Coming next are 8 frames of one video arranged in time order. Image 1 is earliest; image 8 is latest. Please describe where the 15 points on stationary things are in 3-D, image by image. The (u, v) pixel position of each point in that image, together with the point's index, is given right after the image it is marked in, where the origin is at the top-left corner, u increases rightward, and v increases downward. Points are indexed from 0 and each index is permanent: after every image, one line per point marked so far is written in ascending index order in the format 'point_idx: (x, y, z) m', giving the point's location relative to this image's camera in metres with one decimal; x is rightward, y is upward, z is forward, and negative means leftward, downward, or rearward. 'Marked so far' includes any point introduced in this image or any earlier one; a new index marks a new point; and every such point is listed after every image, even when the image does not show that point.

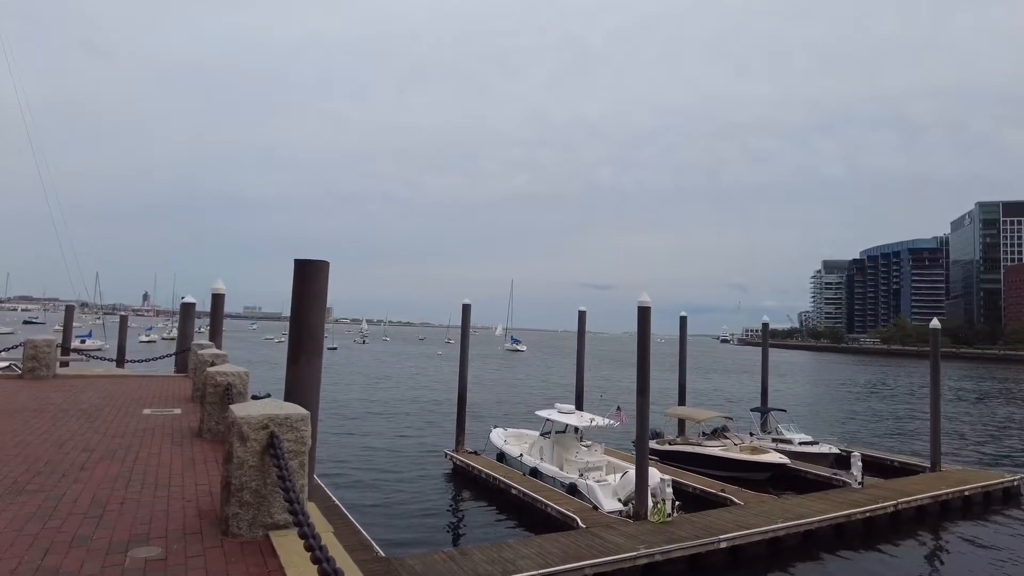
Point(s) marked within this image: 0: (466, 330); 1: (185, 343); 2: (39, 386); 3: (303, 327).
0: (-1.3, -1.2, +18.0) m
1: (-9.4, -1.5, +18.0) m
2: (-6.6, -1.4, +8.8) m
3: (-2.4, -0.4, +7.2) m
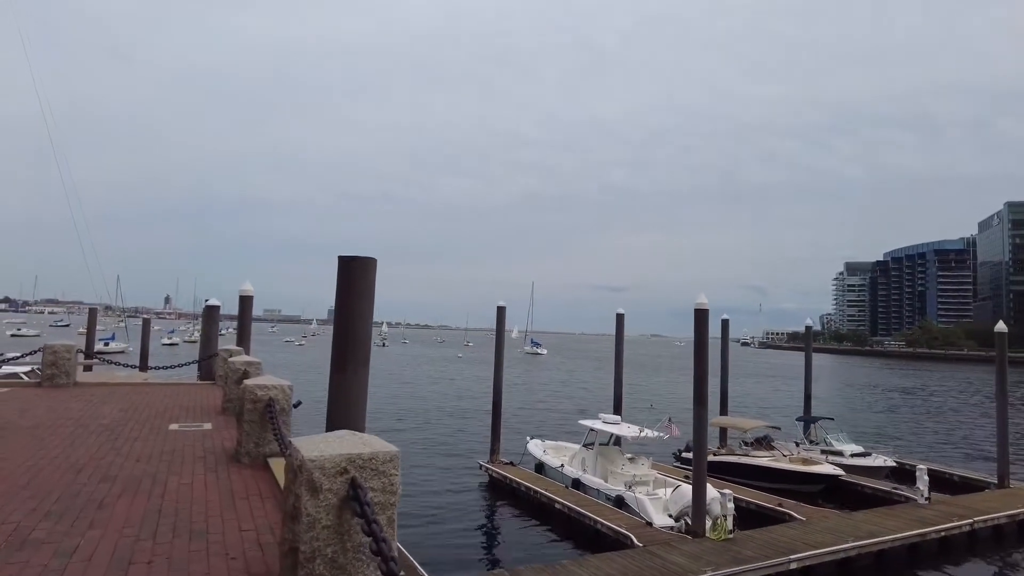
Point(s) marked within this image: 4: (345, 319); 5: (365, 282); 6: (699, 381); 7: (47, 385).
0: (-0.3, -1.3, +17.1) m
1: (-8.4, -1.6, +17.4) m
2: (-5.8, -1.4, +8.1) m
3: (-1.7, -0.4, +6.4) m
4: (-1.7, -0.3, +6.5) m
5: (-1.5, +0.1, +6.5) m
6: (+3.5, -1.8, +11.9) m
7: (-6.7, -1.4, +9.0) m
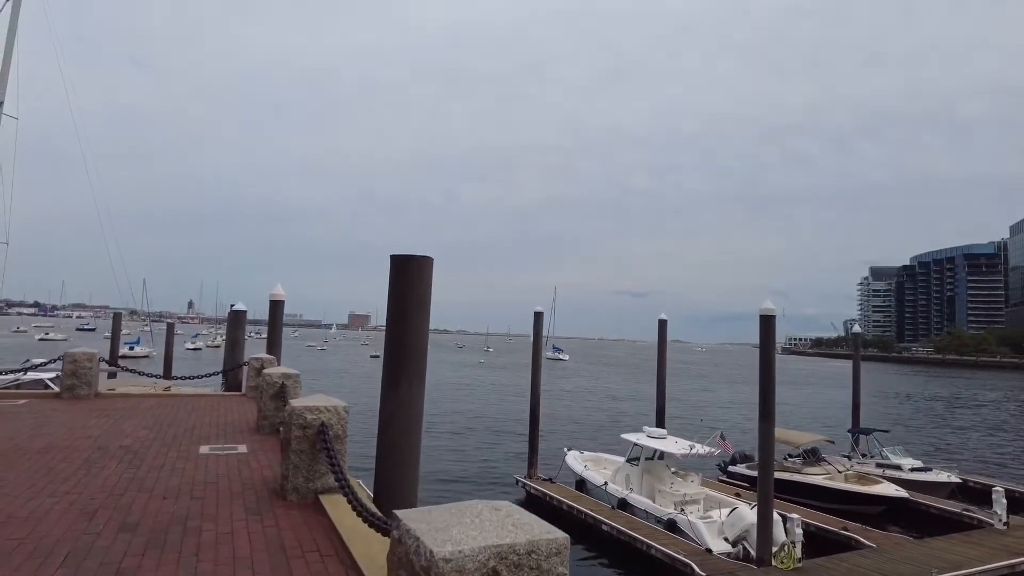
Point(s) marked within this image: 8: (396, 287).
0: (+0.7, -1.4, +16.2) m
1: (-7.4, -1.7, +16.7) m
2: (-5.1, -1.4, +7.4) m
3: (-1.0, -0.4, +5.6) m
4: (-1.0, -0.3, +5.6) m
5: (-0.9, +0.1, +5.7) m
6: (+4.4, -1.9, +10.9) m
7: (-5.9, -1.5, +8.4) m
8: (-1.1, 0.0, +5.7) m
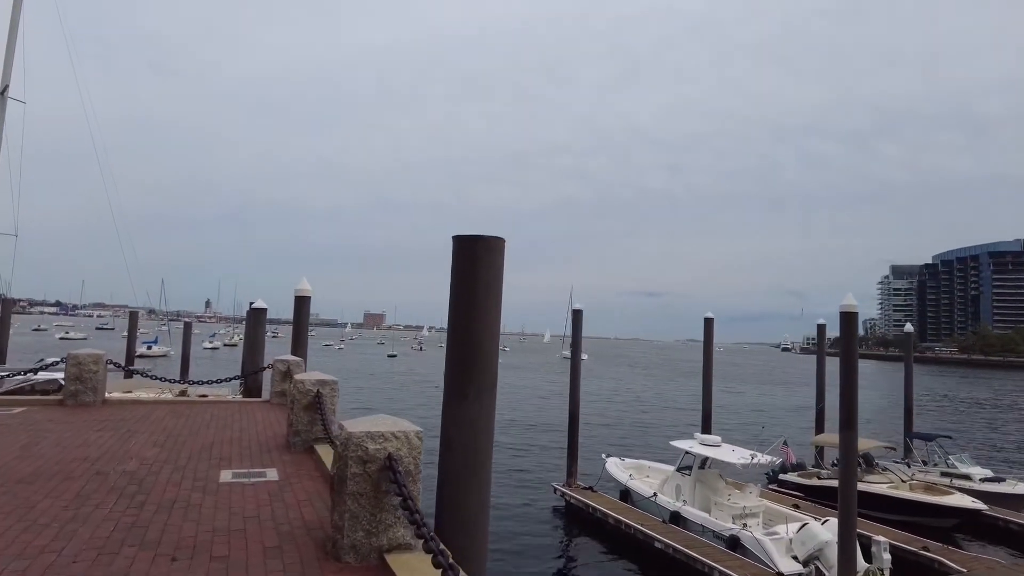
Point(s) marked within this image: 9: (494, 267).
0: (+1.6, -1.3, +15.1) m
1: (-6.4, -1.6, +15.8) m
2: (-4.4, -1.3, +6.4) m
3: (-0.3, -0.3, +4.5) m
4: (-0.3, -0.3, +4.5) m
5: (-0.2, +0.2, +4.6) m
6: (+5.2, -1.8, +9.7) m
7: (-5.1, -1.4, +7.4) m
8: (-0.4, +0.1, +4.6) m
9: (-0.1, +0.2, +4.5) m
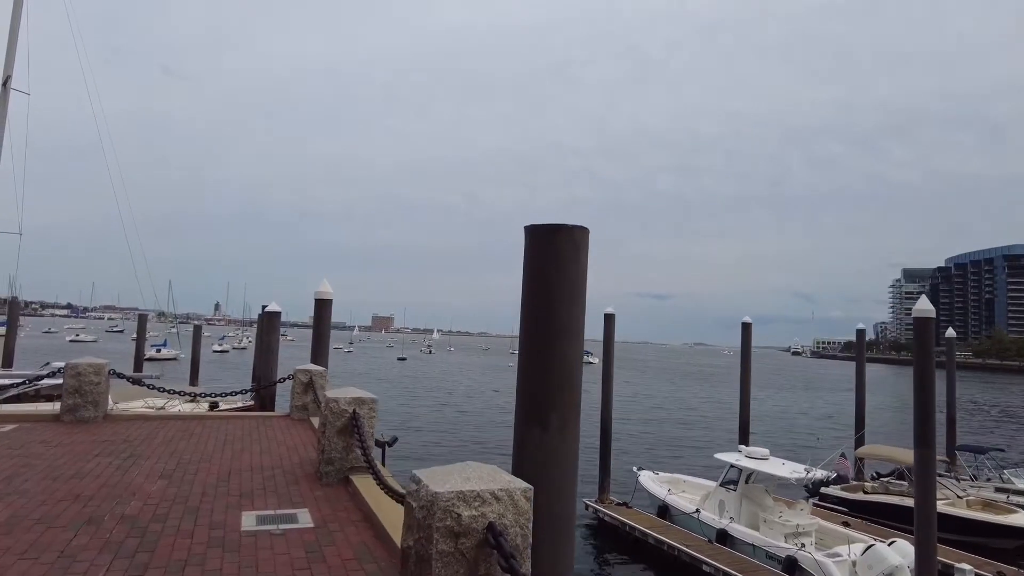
0: (+2.2, -1.3, +14.2) m
1: (-5.8, -1.6, +14.9) m
2: (-3.8, -1.3, +5.5) m
3: (+0.2, -0.3, +3.6) m
4: (+0.2, -0.3, +3.7) m
5: (+0.3, +0.1, +3.7) m
6: (+5.8, -1.8, +8.8) m
7: (-4.6, -1.4, +6.5) m
8: (+0.1, +0.1, +3.7) m
9: (+0.4, +0.1, +3.7) m
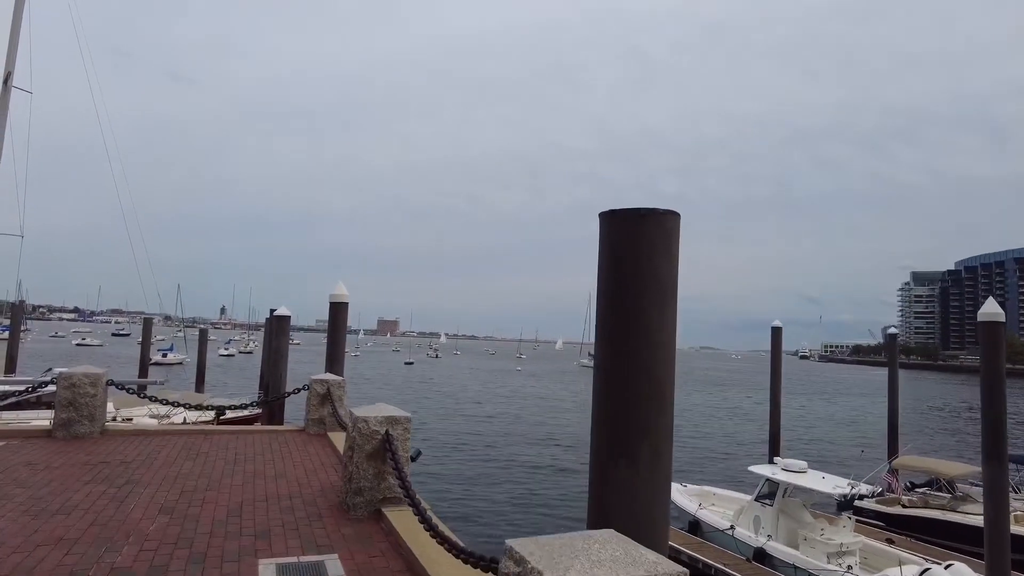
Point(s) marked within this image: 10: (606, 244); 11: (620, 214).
0: (+2.7, -1.4, +13.5) m
1: (-5.3, -1.7, +14.3) m
2: (-3.5, -1.3, +4.9) m
3: (+0.6, -0.3, +2.9) m
4: (+0.5, -0.3, +3.0) m
5: (+0.7, +0.1, +3.0) m
6: (+6.2, -1.8, +8.0) m
7: (-4.2, -1.4, +5.9) m
8: (+0.5, +0.1, +3.0) m
9: (+0.7, +0.1, +3.0) m
10: (+0.5, +0.2, +3.1) m
11: (+0.6, +0.4, +3.0) m
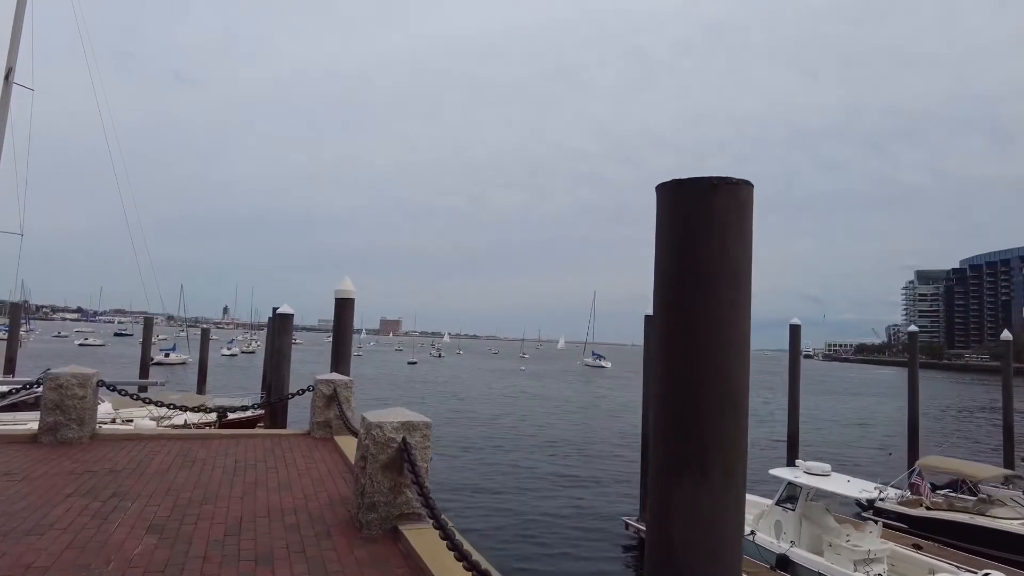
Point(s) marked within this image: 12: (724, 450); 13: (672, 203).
0: (+2.9, -1.3, +13.0) m
1: (-5.1, -1.6, +13.9) m
2: (-3.3, -1.3, +4.4) m
3: (+0.8, -0.3, +2.5) m
4: (+0.7, -0.2, +2.5) m
5: (+0.9, +0.2, +2.5) m
6: (+6.4, -1.8, +7.6) m
7: (-4.0, -1.3, +5.4) m
8: (+0.7, +0.2, +2.6) m
9: (+0.9, +0.2, +2.5) m
10: (+0.6, +0.3, +2.7) m
11: (+0.7, +0.4, +2.6) m
12: (+0.8, -0.6, +2.5) m
13: (+0.7, +0.3, +2.6) m
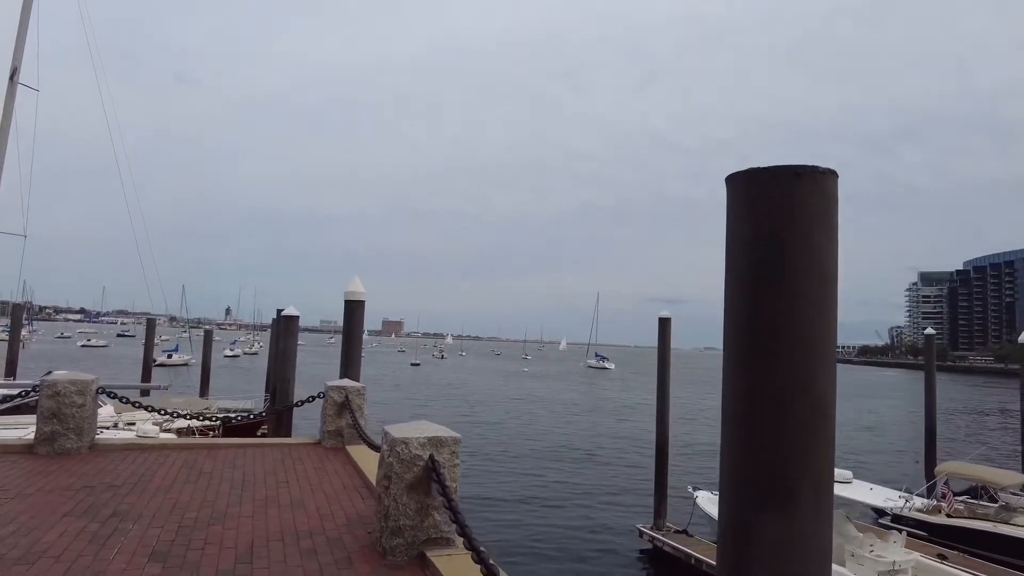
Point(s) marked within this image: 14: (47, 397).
0: (+3.1, -1.3, +12.7) m
1: (-4.9, -1.7, +13.6) m
2: (-3.1, -1.3, +4.1) m
3: (+1.0, -0.3, +2.1) m
4: (+0.9, -0.2, +2.2) m
5: (+1.1, +0.2, +2.2) m
6: (+6.6, -1.8, +7.2) m
7: (-3.8, -1.4, +5.1) m
8: (+0.9, +0.2, +2.3) m
9: (+1.1, +0.2, +2.2) m
10: (+0.8, +0.3, +2.3) m
11: (+0.9, +0.4, +2.3) m
12: (+1.0, -0.7, +2.1) m
13: (+0.9, +0.3, +2.3) m
14: (-3.8, -0.9, +5.1) m
